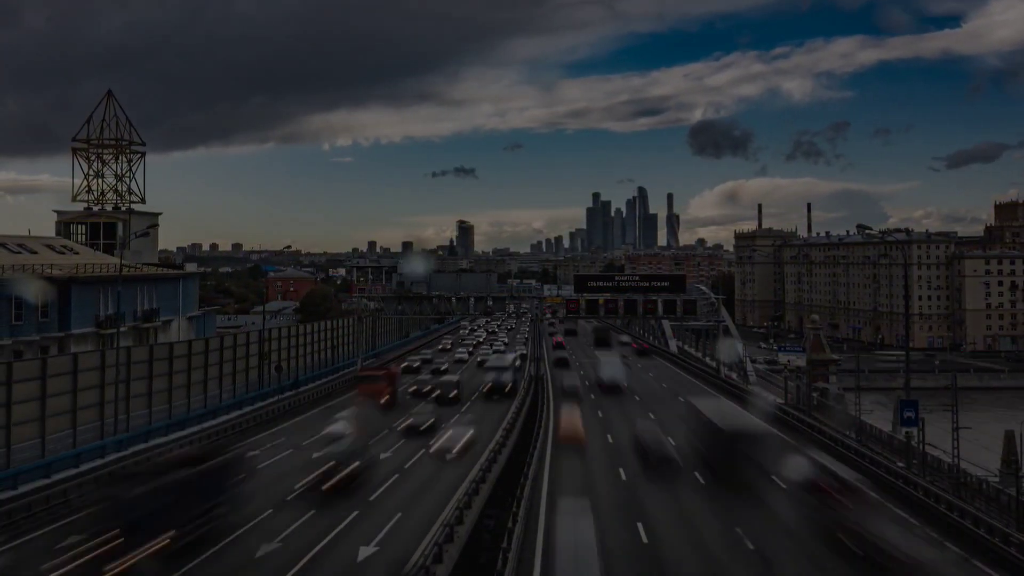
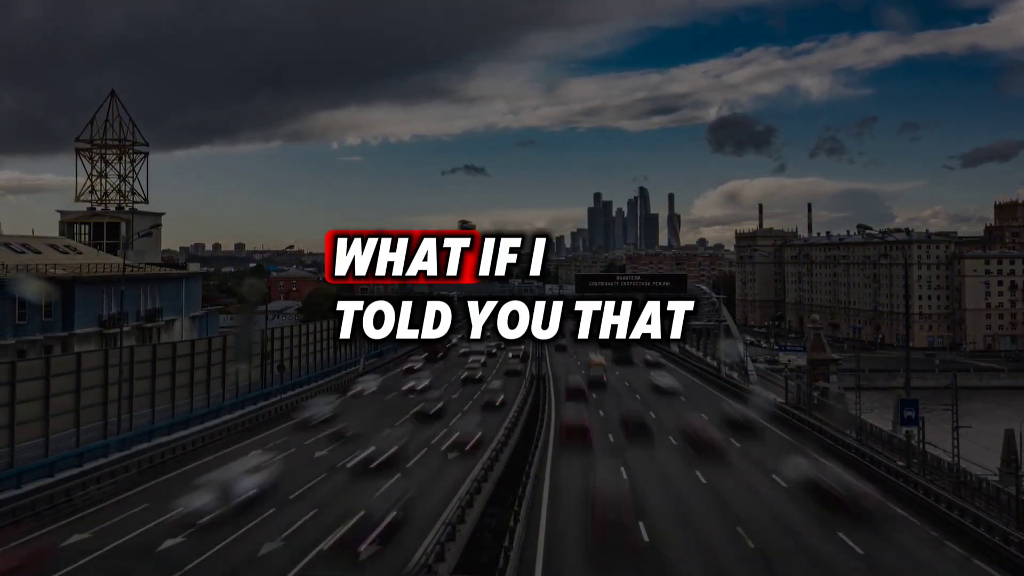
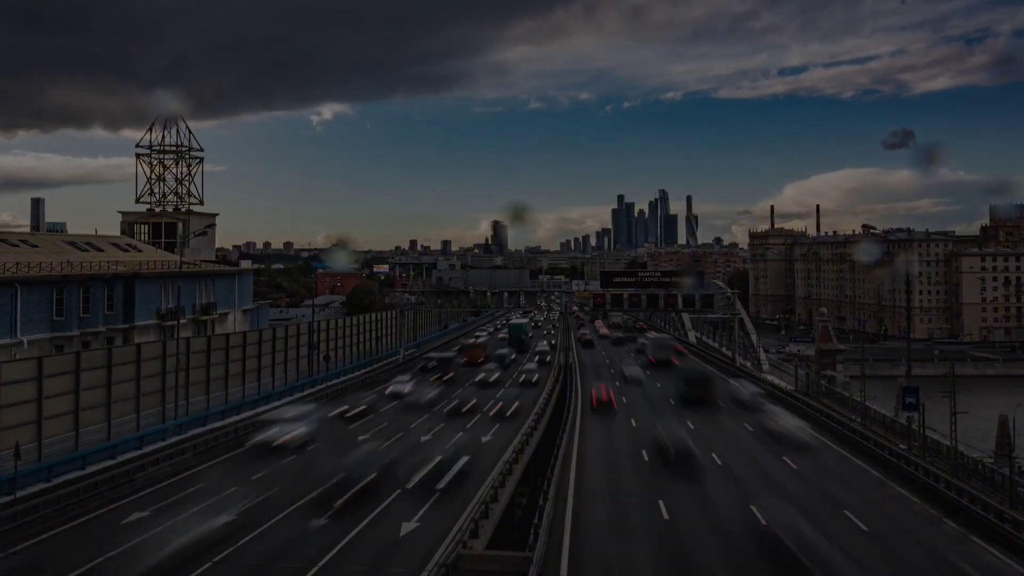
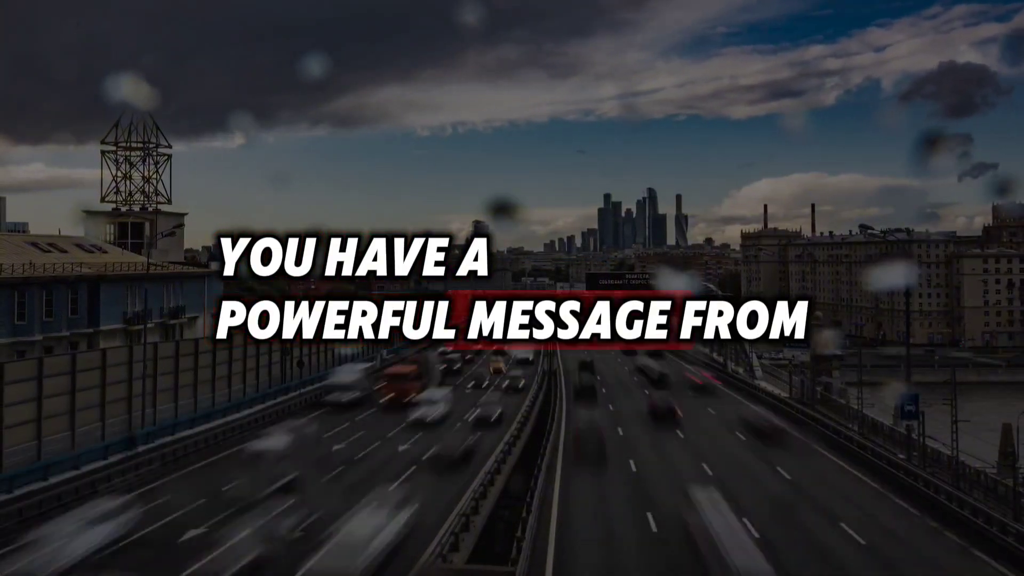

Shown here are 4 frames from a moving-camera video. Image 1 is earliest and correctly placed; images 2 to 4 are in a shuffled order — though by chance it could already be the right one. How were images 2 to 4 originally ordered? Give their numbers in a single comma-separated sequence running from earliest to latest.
2, 4, 3
